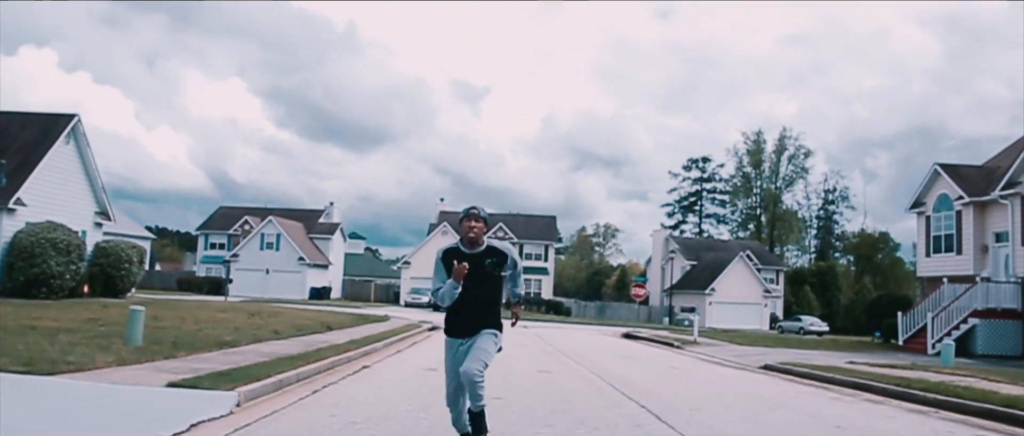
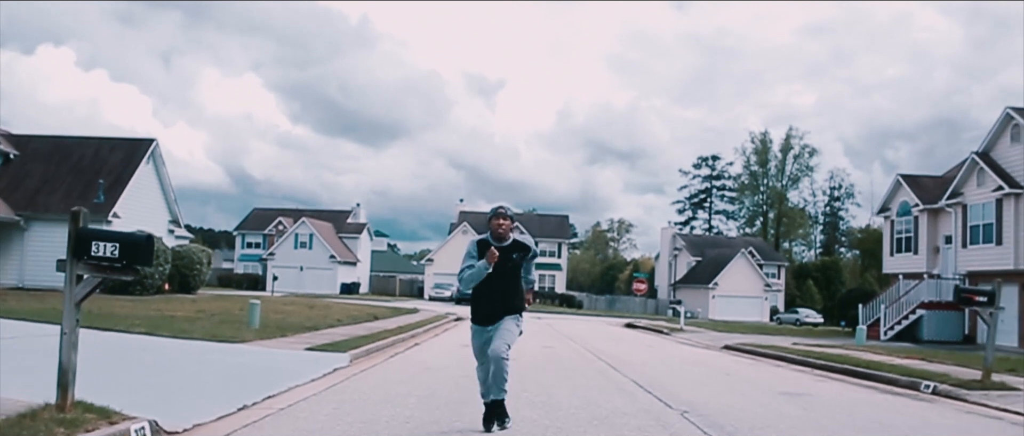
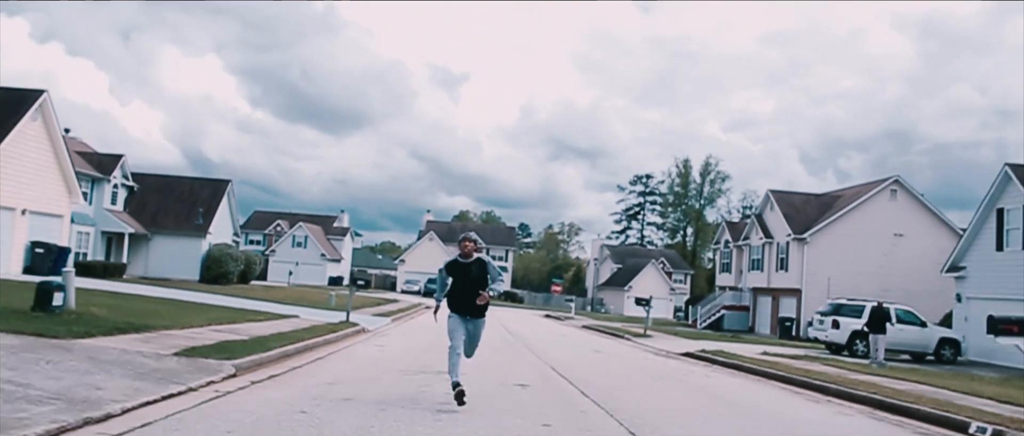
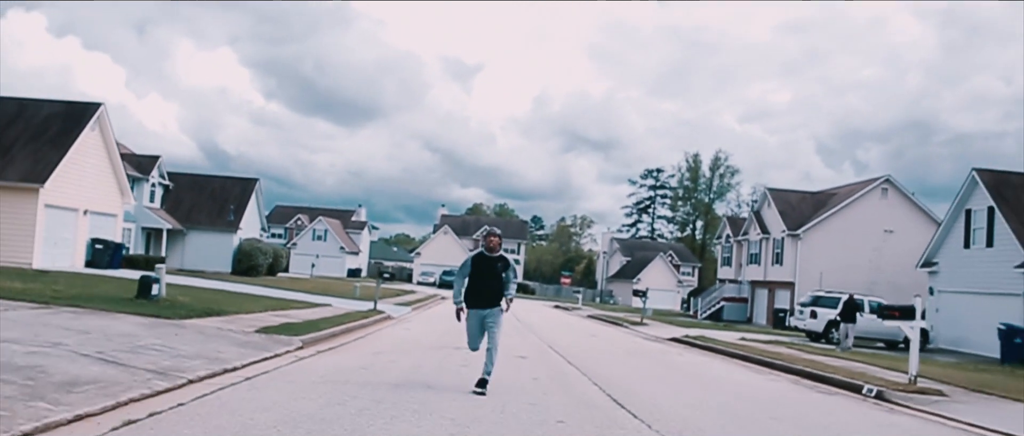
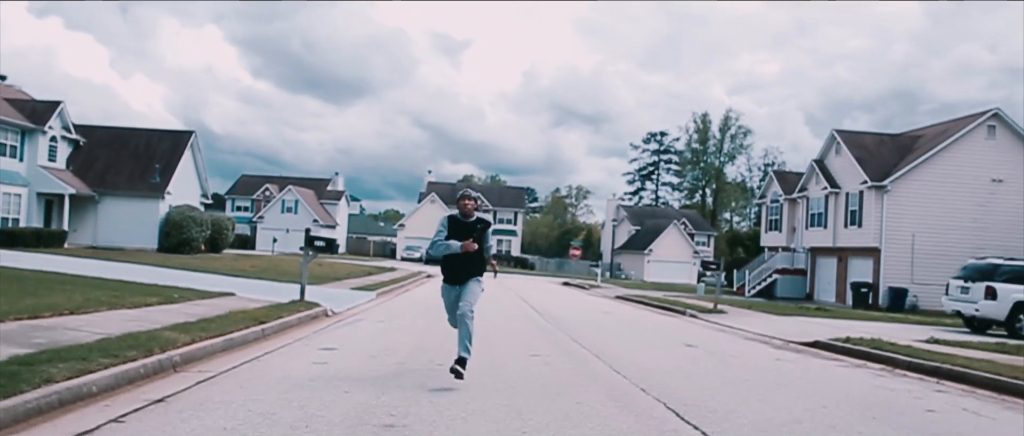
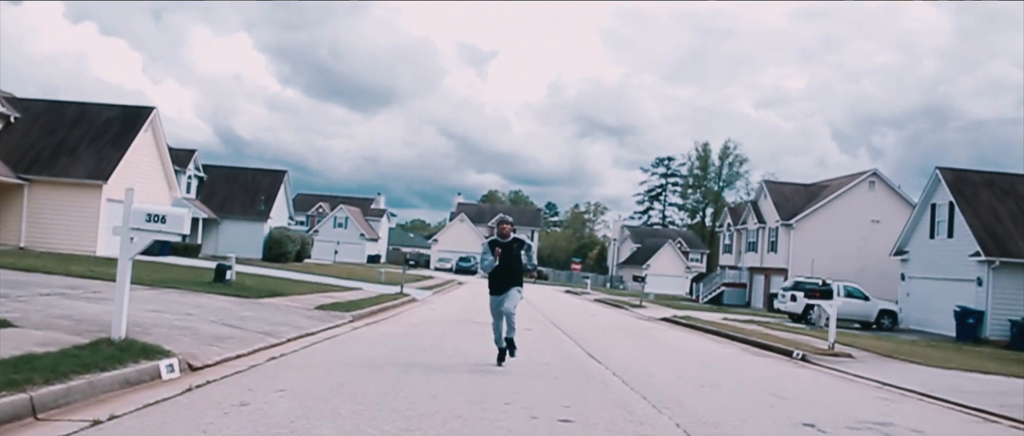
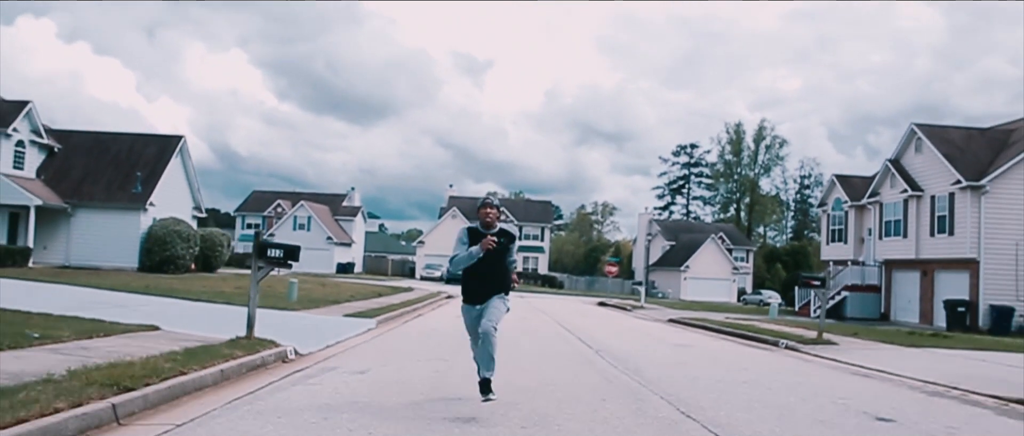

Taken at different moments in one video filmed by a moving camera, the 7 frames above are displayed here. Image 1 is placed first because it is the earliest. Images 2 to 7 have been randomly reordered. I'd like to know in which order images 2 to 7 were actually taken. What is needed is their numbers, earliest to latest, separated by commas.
2, 7, 5, 3, 4, 6
